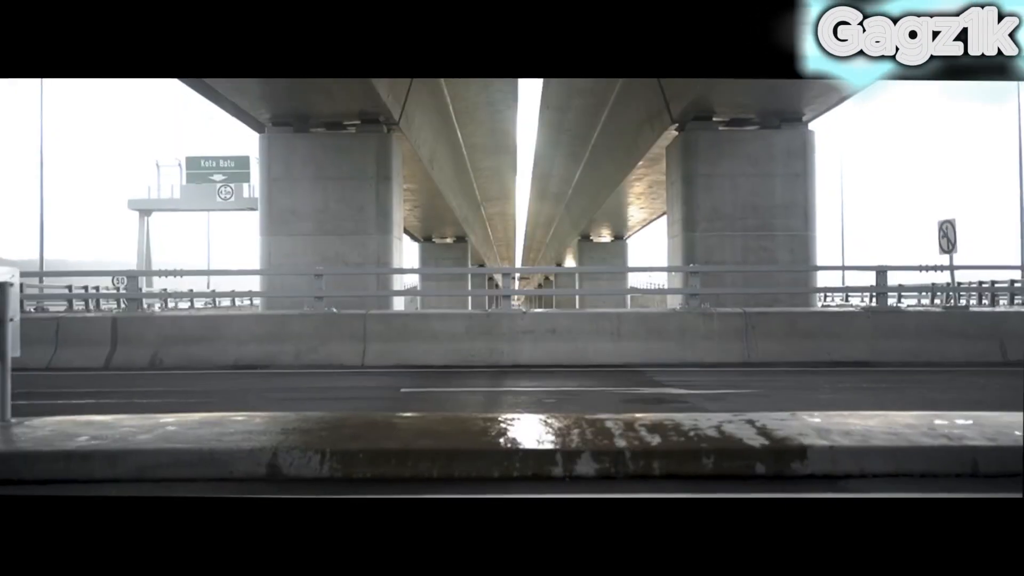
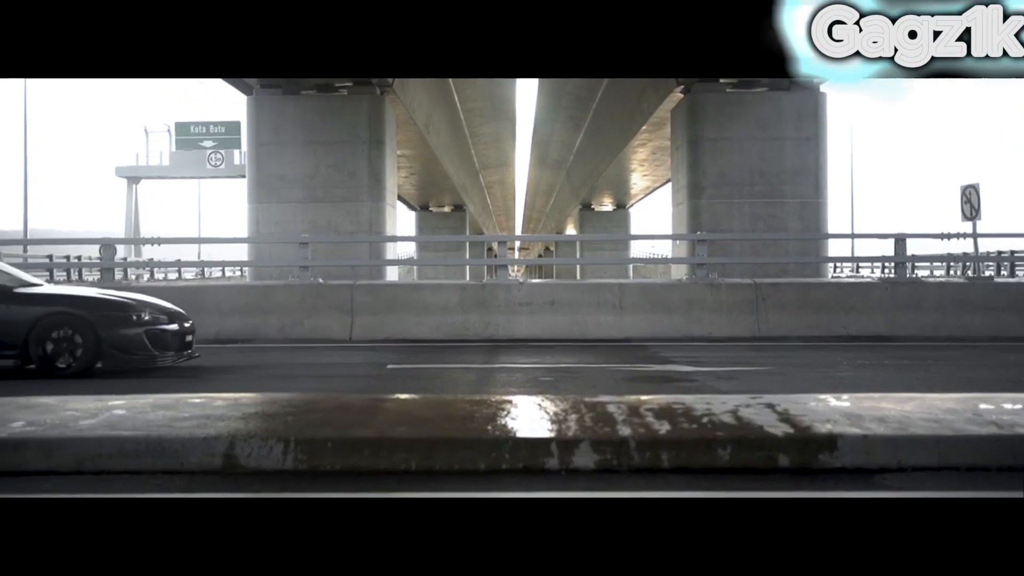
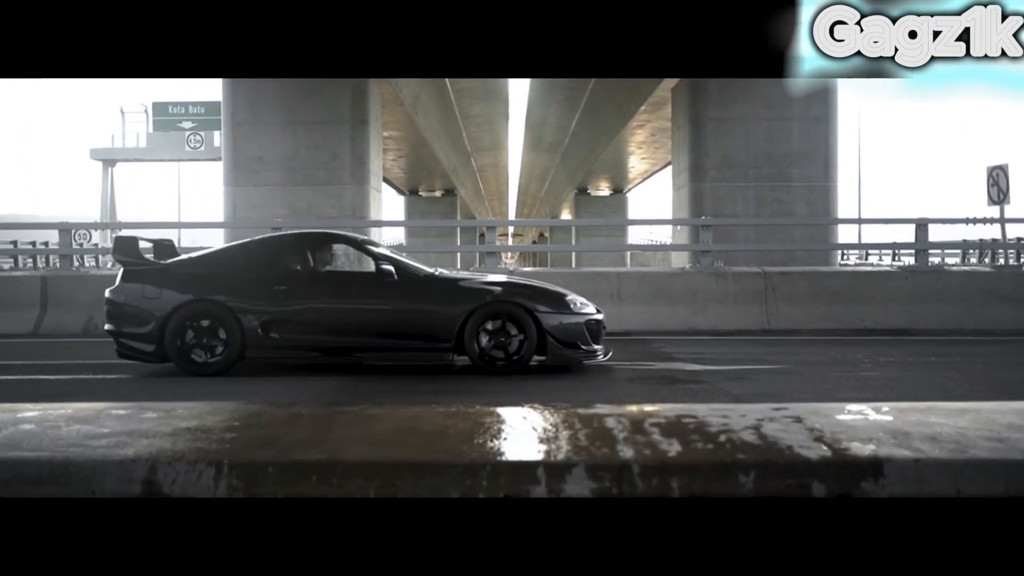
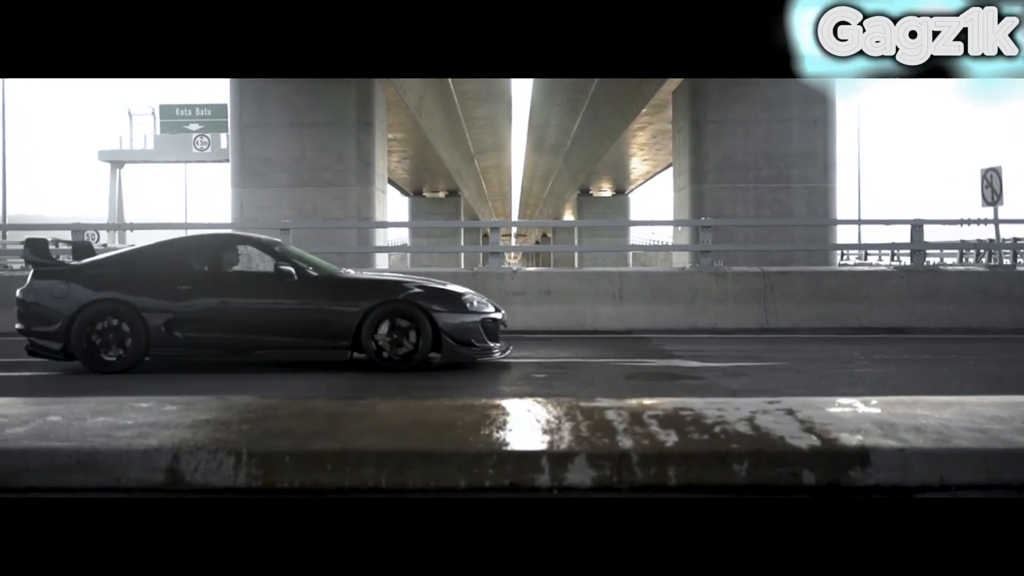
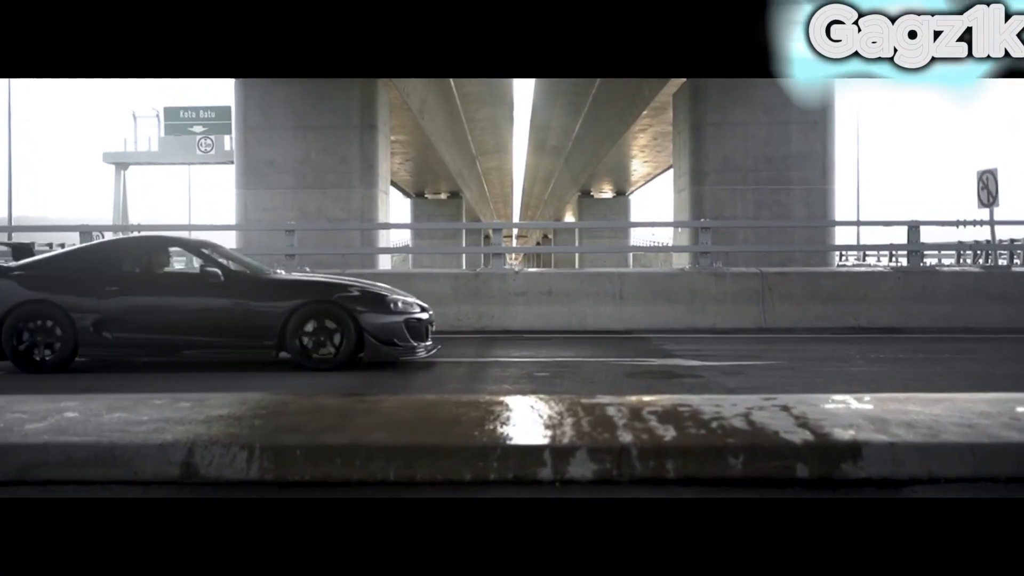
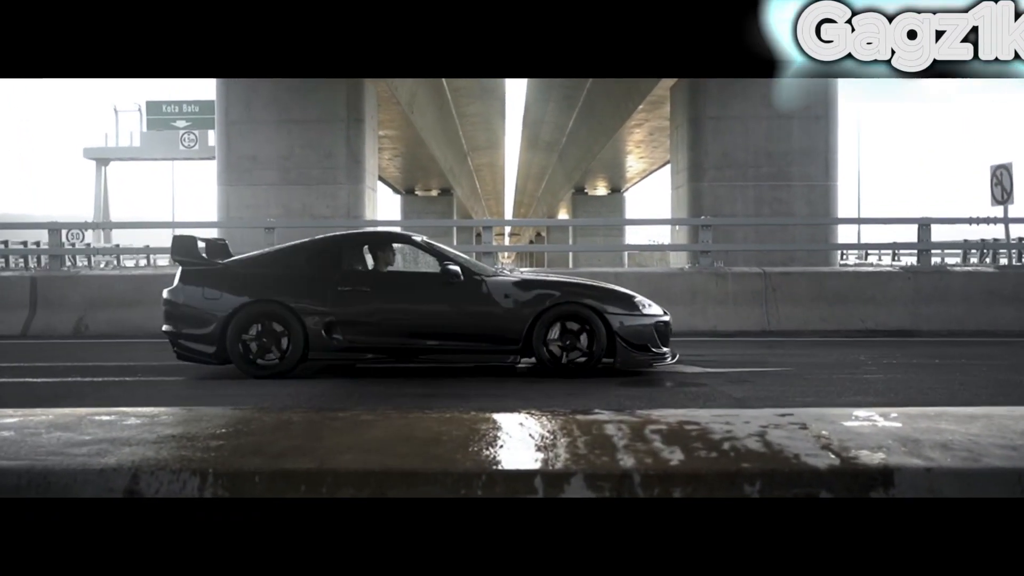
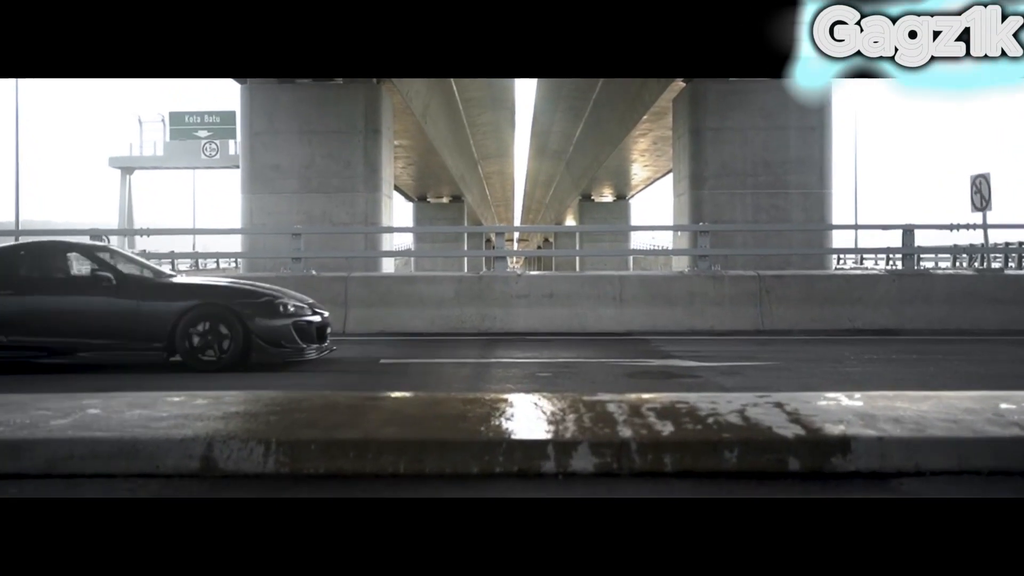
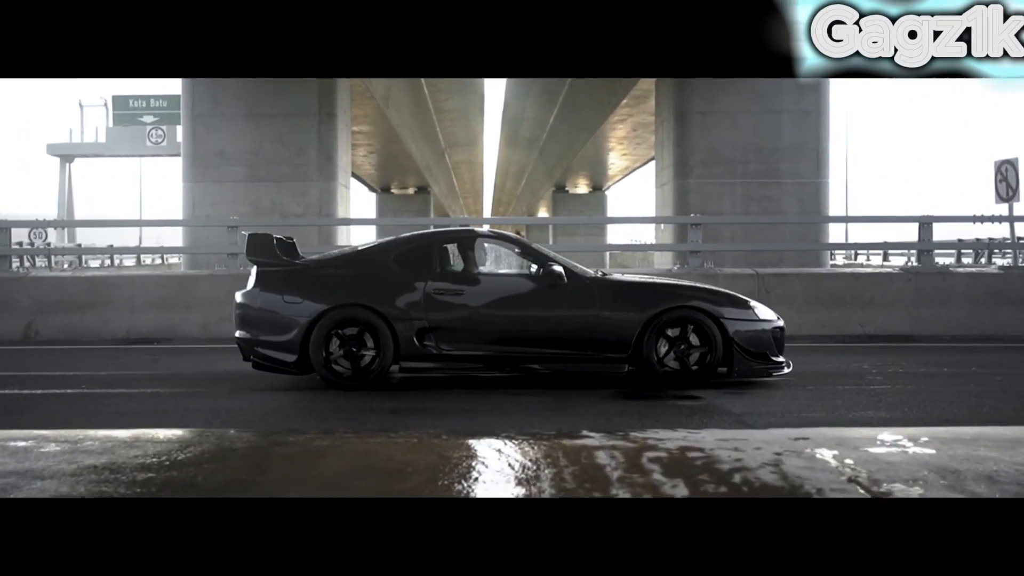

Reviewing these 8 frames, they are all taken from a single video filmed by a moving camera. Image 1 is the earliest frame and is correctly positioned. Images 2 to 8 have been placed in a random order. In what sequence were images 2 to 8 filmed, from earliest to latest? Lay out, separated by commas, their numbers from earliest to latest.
2, 7, 5, 4, 3, 6, 8
